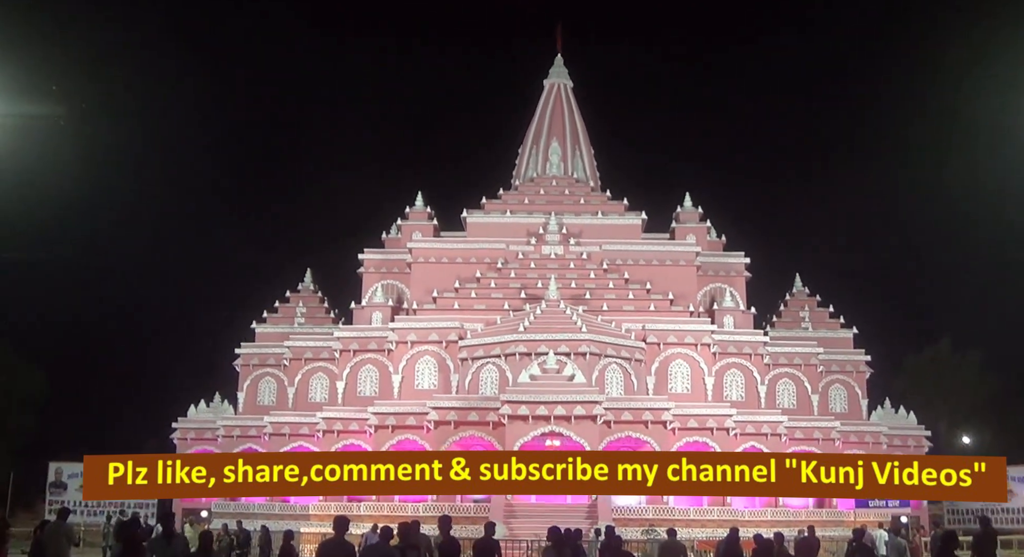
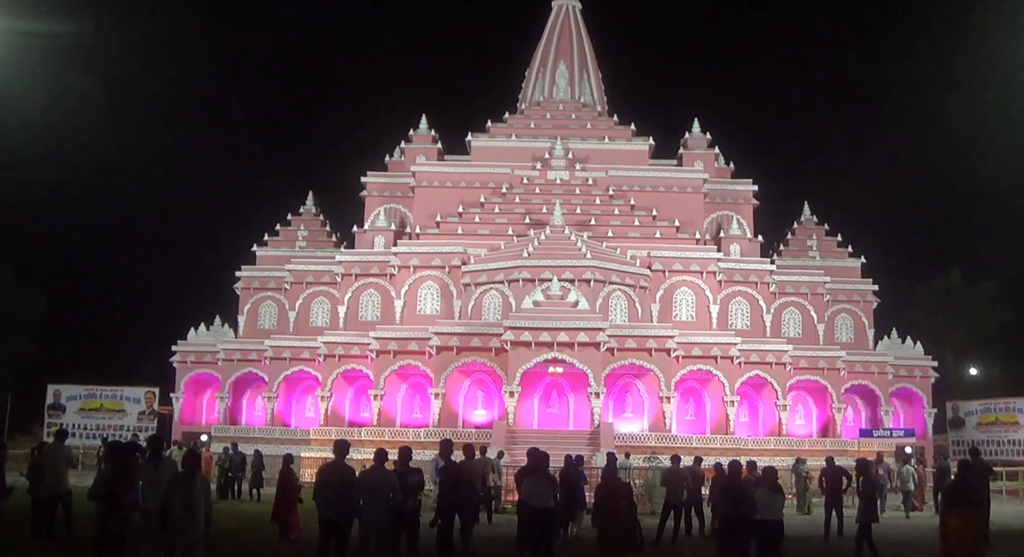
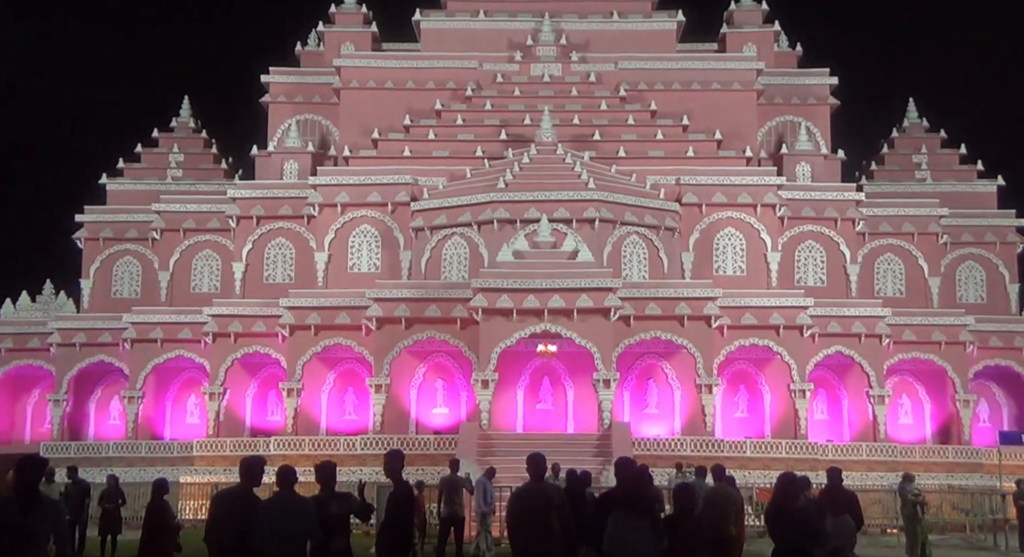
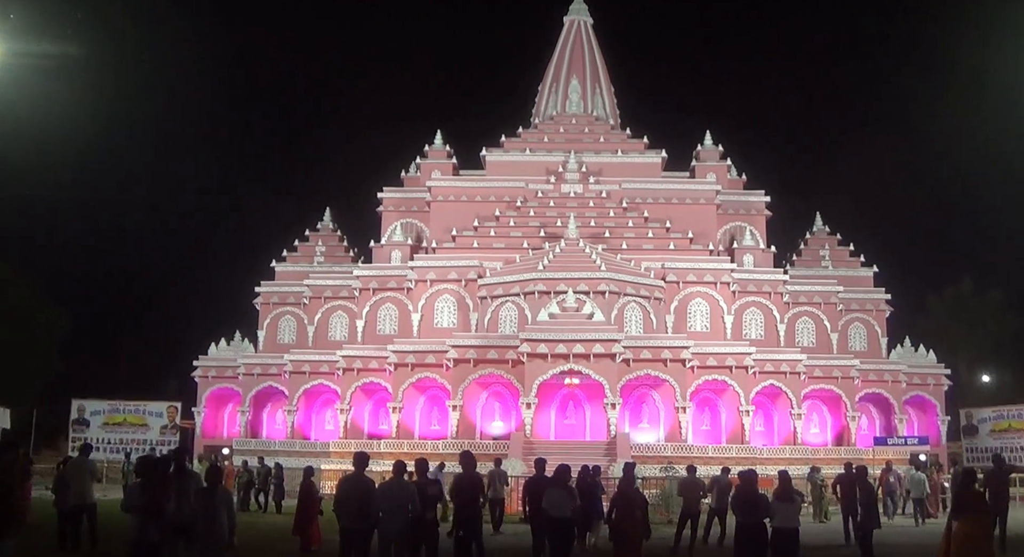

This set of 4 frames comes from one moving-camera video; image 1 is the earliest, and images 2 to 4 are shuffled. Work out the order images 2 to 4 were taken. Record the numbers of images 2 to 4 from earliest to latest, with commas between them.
4, 2, 3
